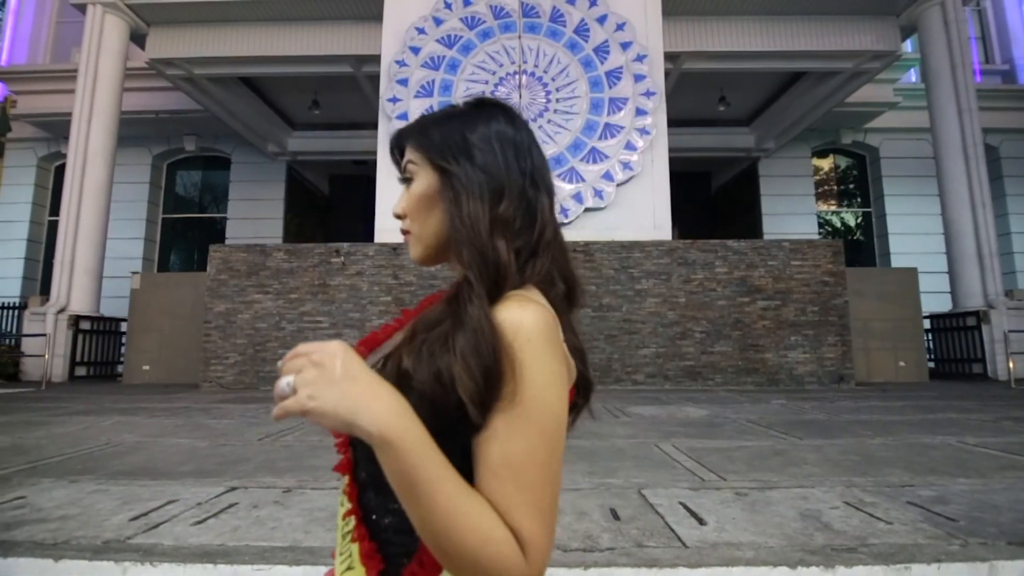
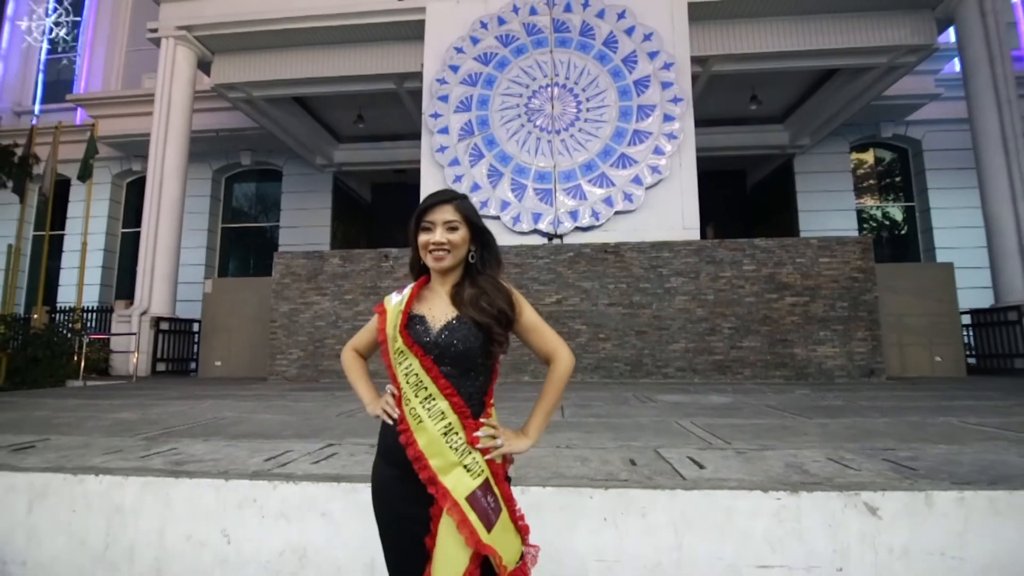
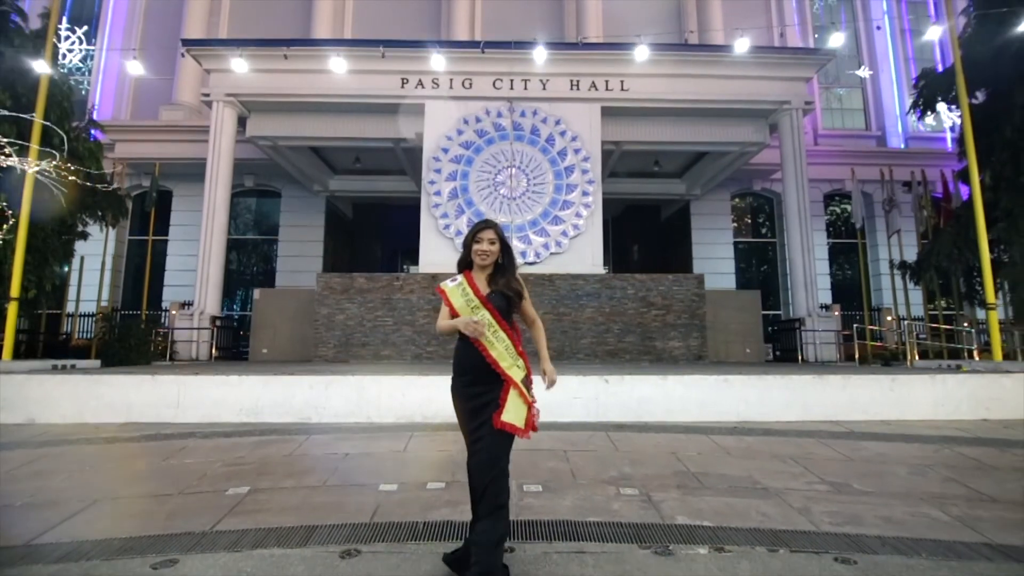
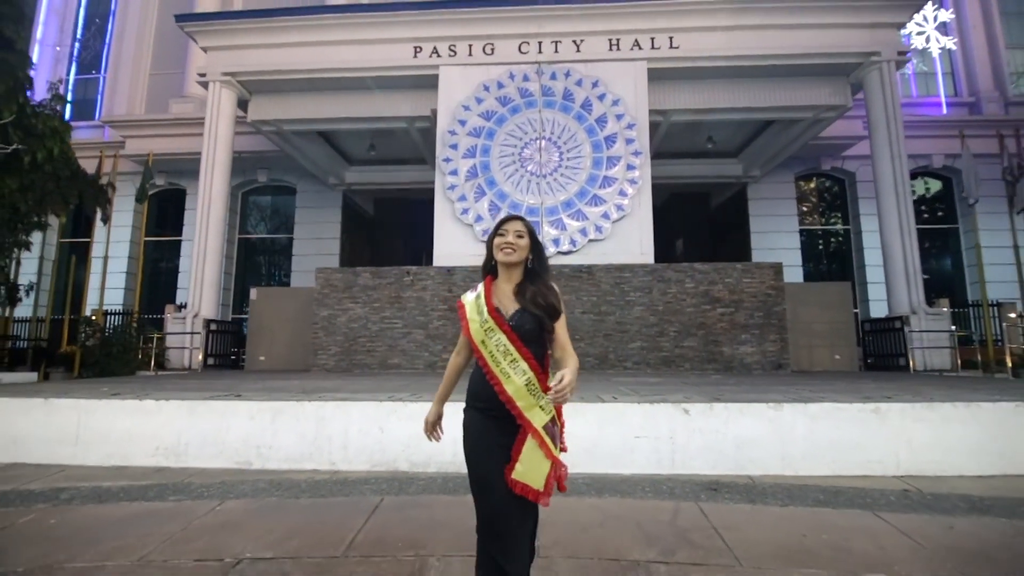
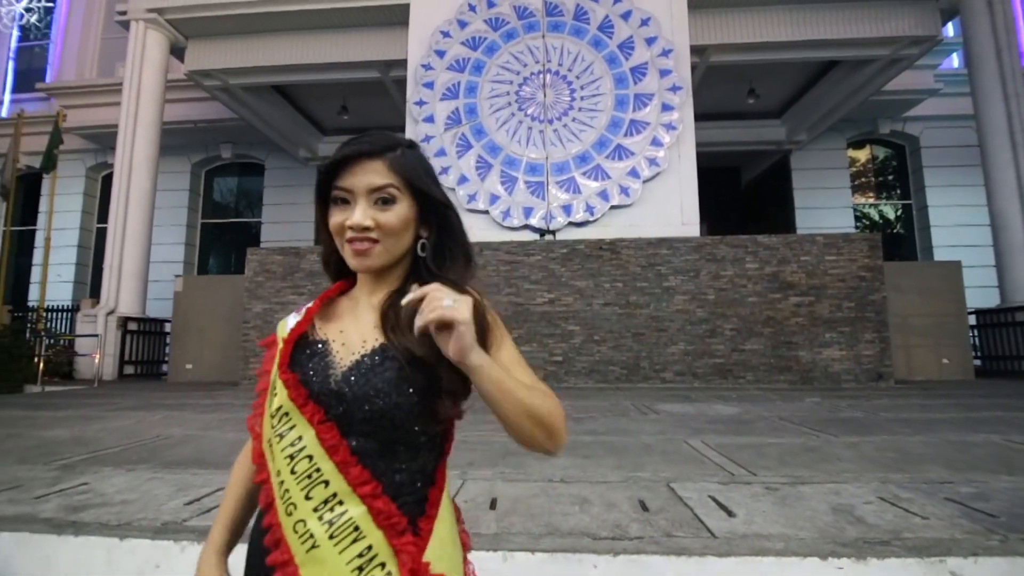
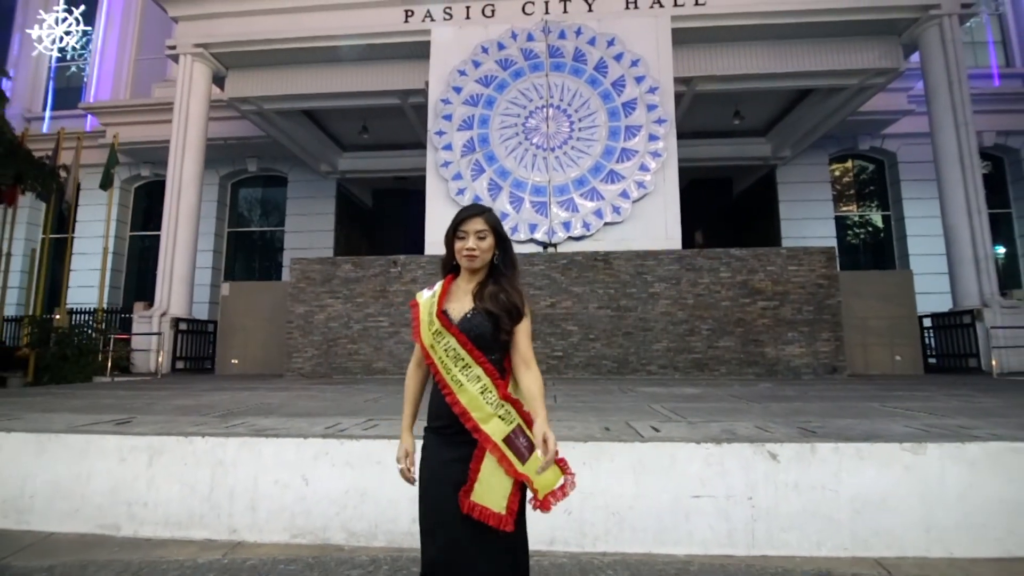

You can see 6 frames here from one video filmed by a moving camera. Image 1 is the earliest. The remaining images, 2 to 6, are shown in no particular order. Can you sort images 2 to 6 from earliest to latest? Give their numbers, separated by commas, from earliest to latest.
5, 2, 6, 4, 3
